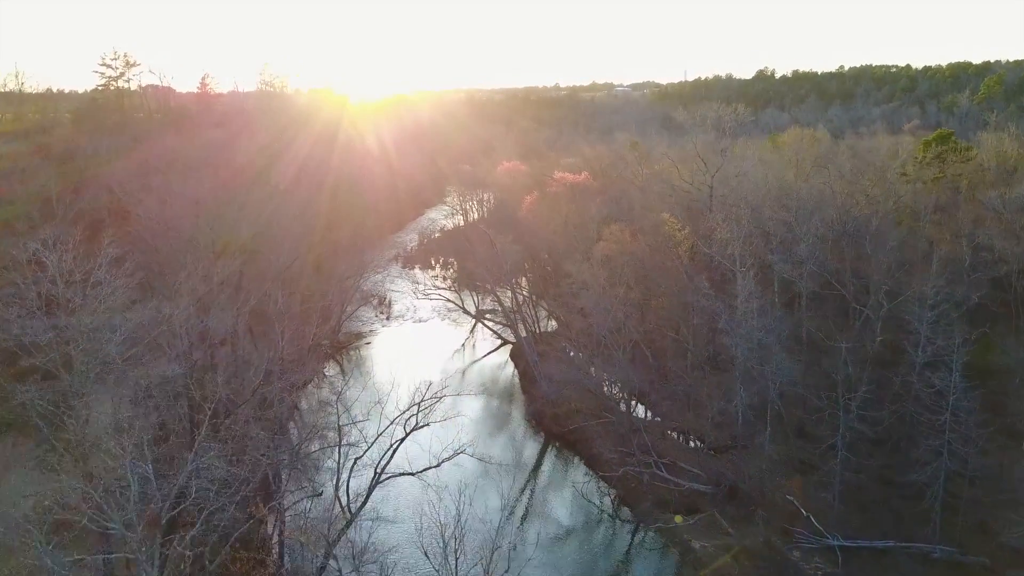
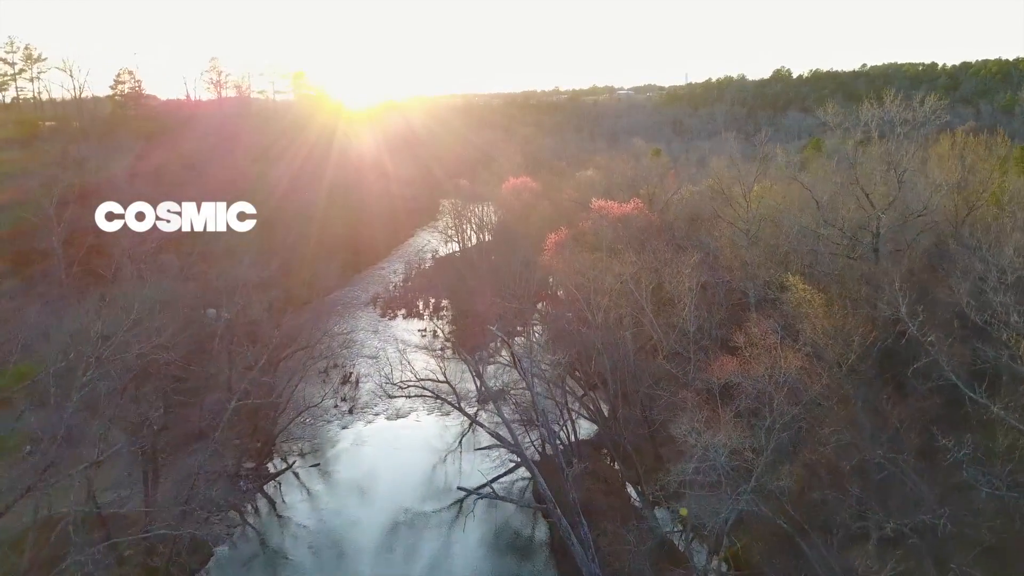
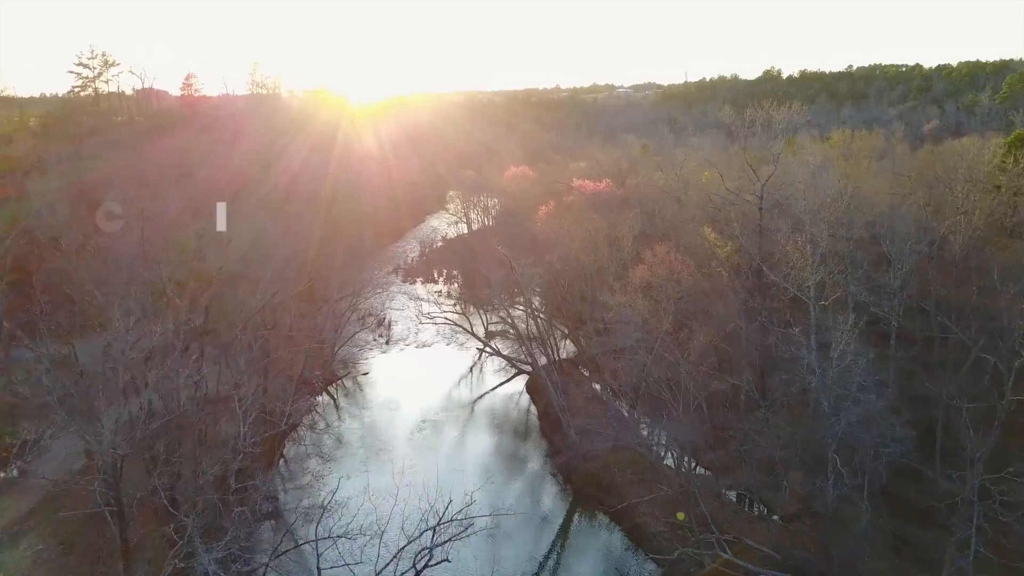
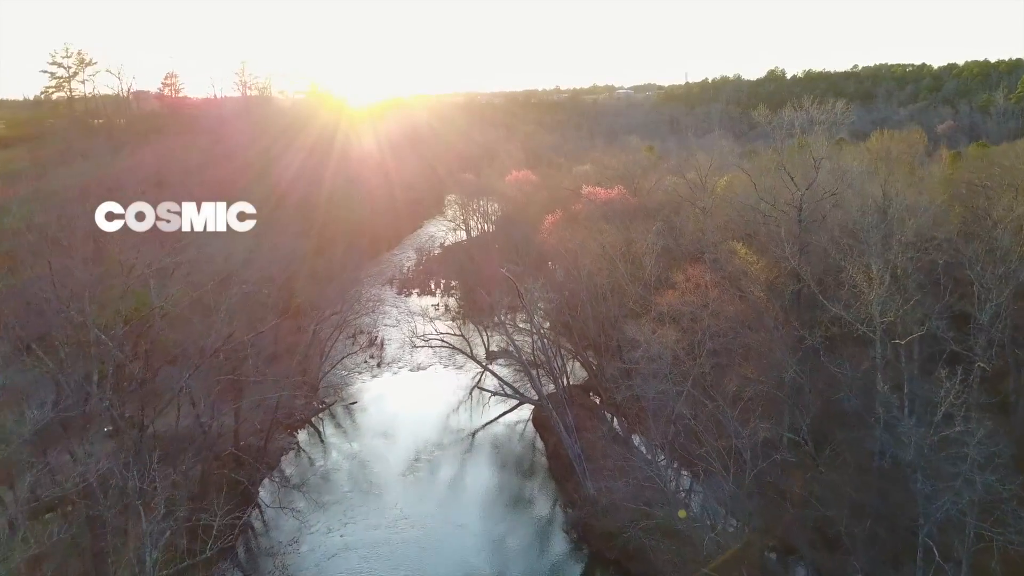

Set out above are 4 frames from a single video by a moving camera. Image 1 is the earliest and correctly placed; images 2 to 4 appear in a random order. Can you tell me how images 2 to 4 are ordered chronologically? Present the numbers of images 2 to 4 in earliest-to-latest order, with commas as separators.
3, 4, 2
